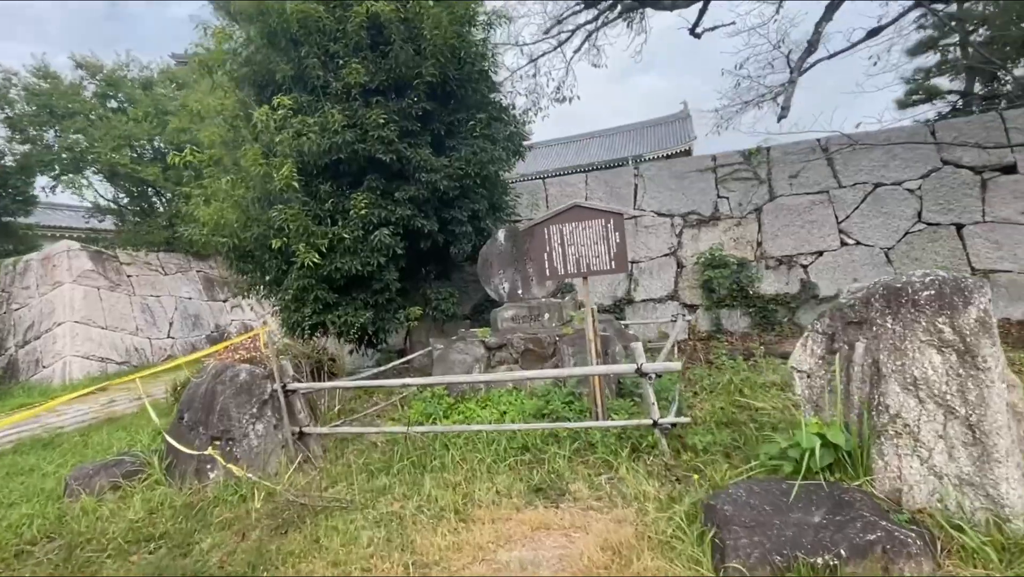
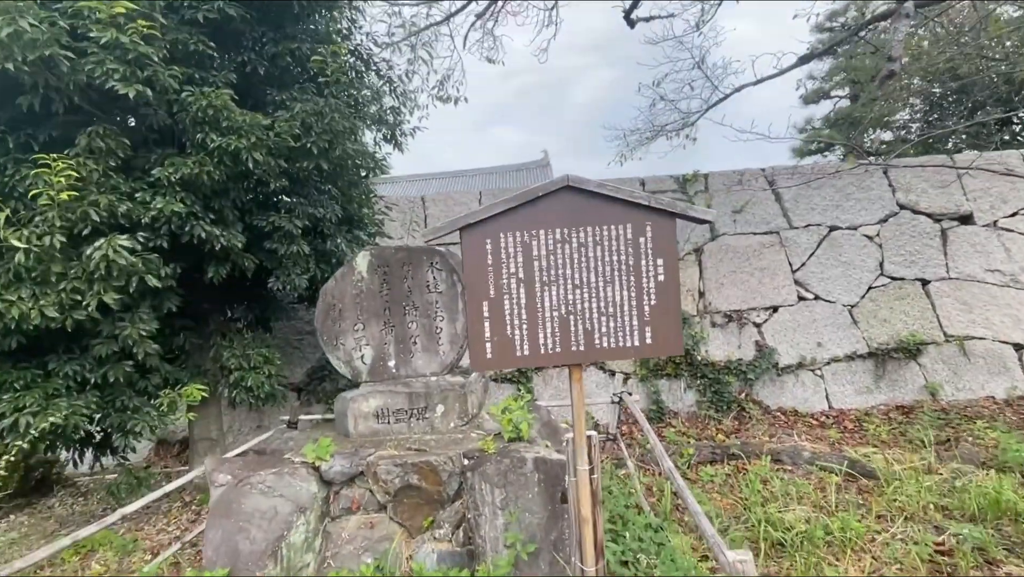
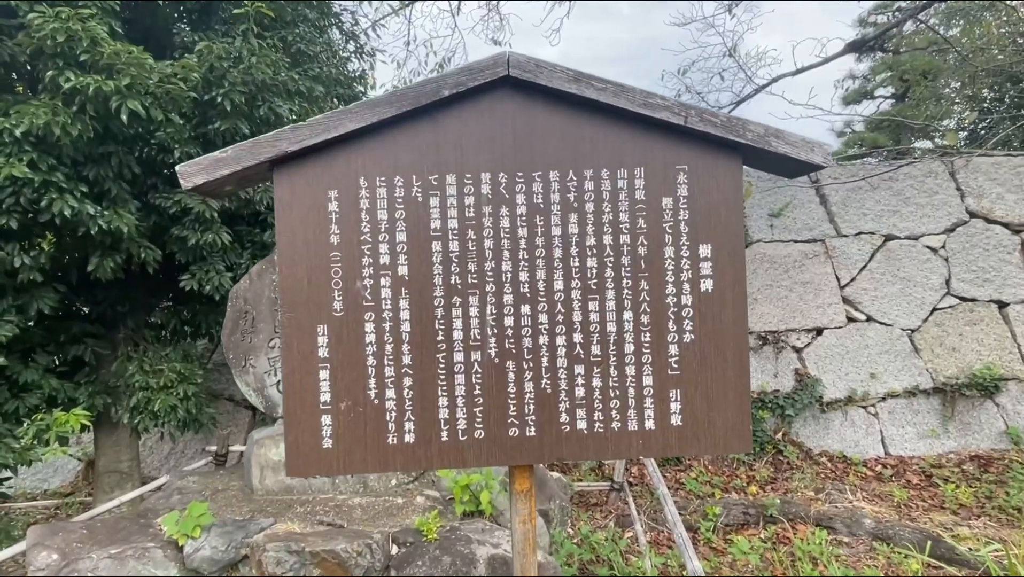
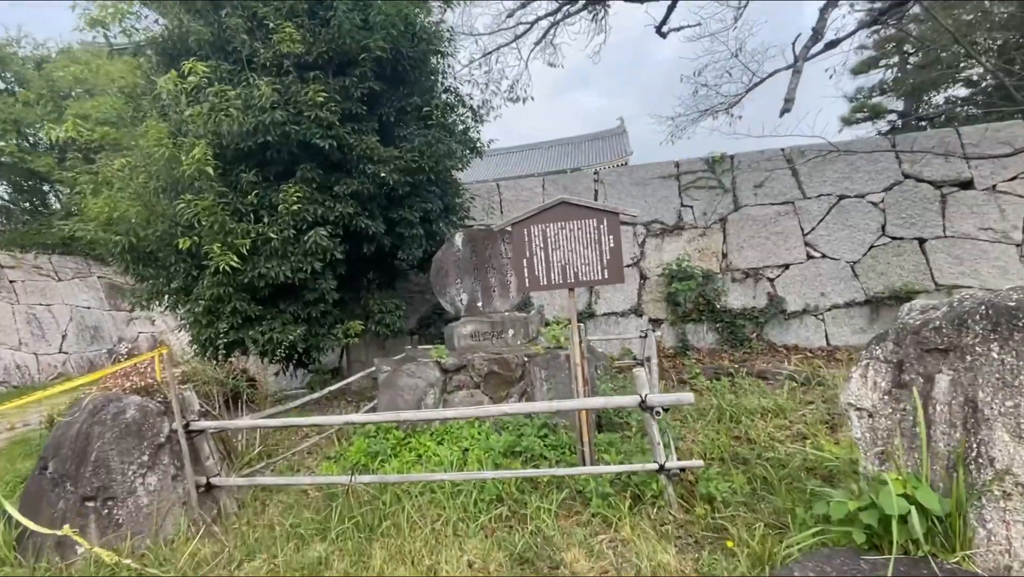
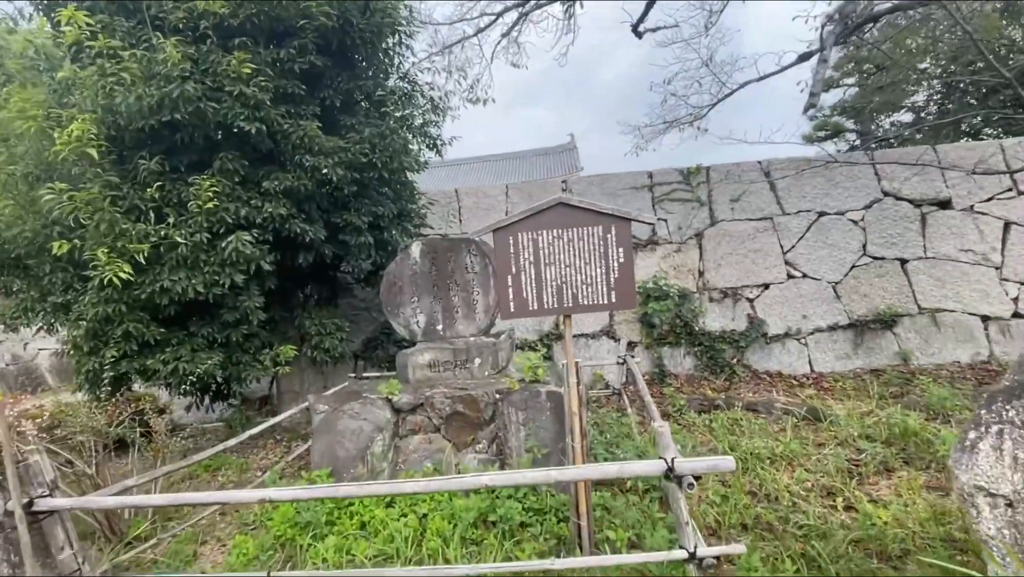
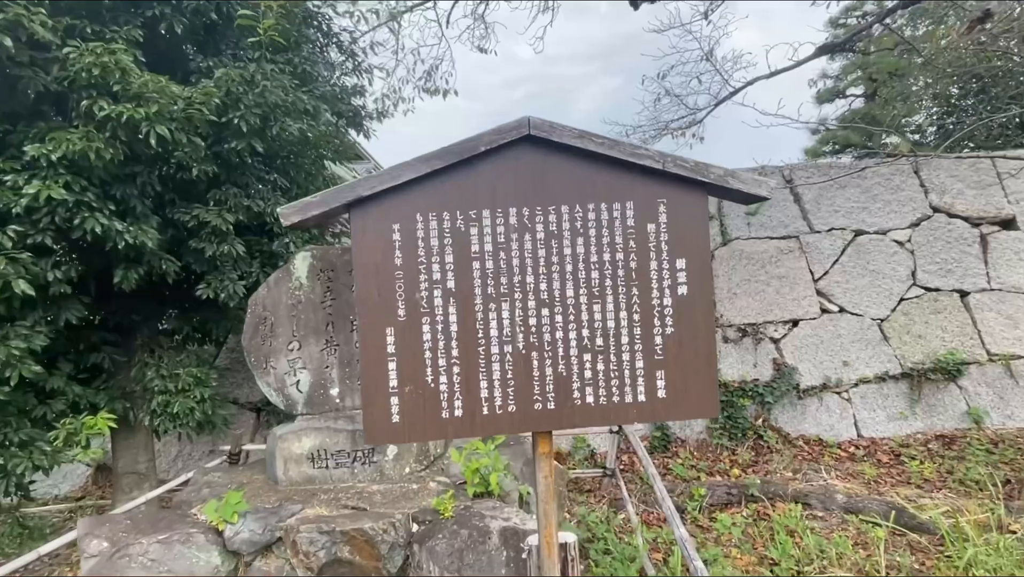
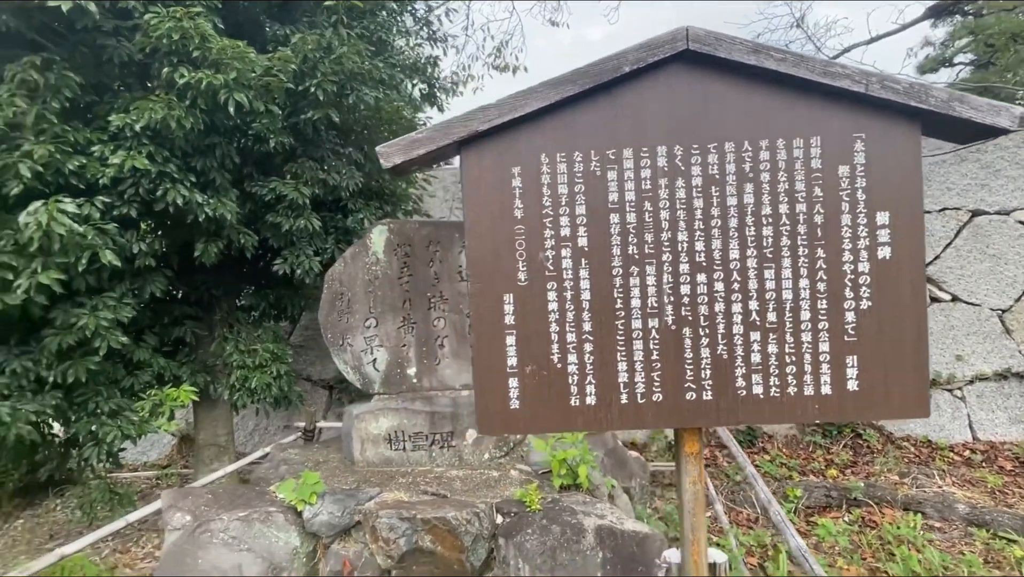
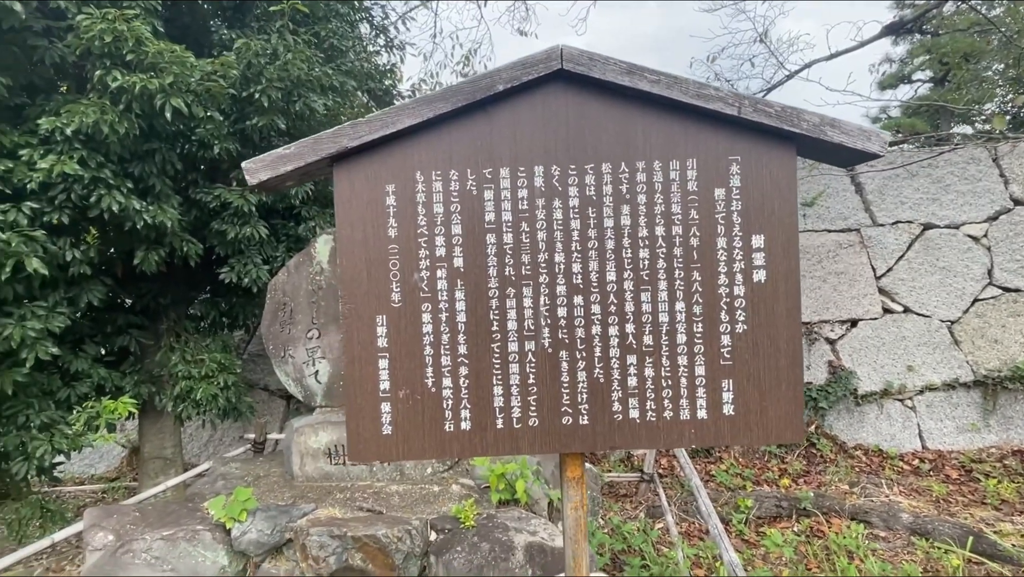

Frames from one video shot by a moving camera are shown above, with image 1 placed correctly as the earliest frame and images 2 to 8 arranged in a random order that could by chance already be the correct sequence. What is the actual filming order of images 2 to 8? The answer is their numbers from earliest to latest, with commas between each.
4, 5, 2, 6, 3, 8, 7
